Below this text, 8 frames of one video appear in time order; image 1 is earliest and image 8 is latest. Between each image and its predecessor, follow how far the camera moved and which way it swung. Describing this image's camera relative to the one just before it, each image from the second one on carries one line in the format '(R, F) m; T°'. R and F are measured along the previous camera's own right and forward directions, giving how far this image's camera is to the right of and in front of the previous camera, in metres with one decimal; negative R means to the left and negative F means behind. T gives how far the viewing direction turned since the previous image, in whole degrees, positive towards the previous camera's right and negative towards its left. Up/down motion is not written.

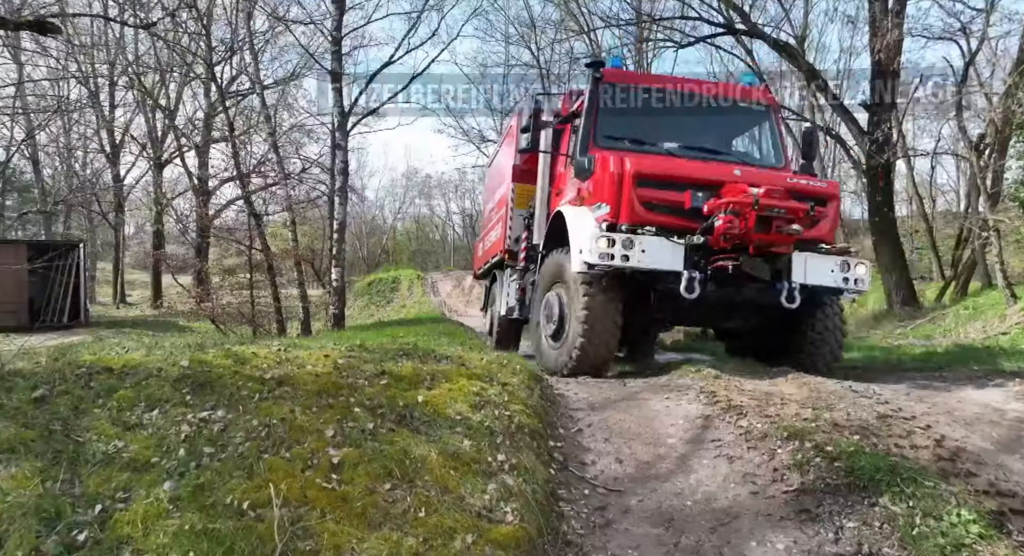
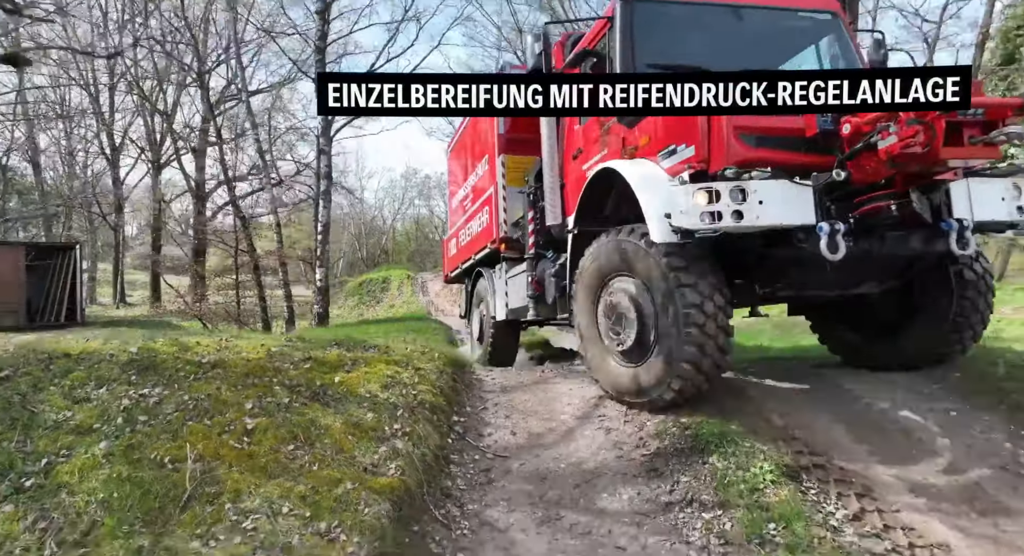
(+0.6, -0.6) m; +1°
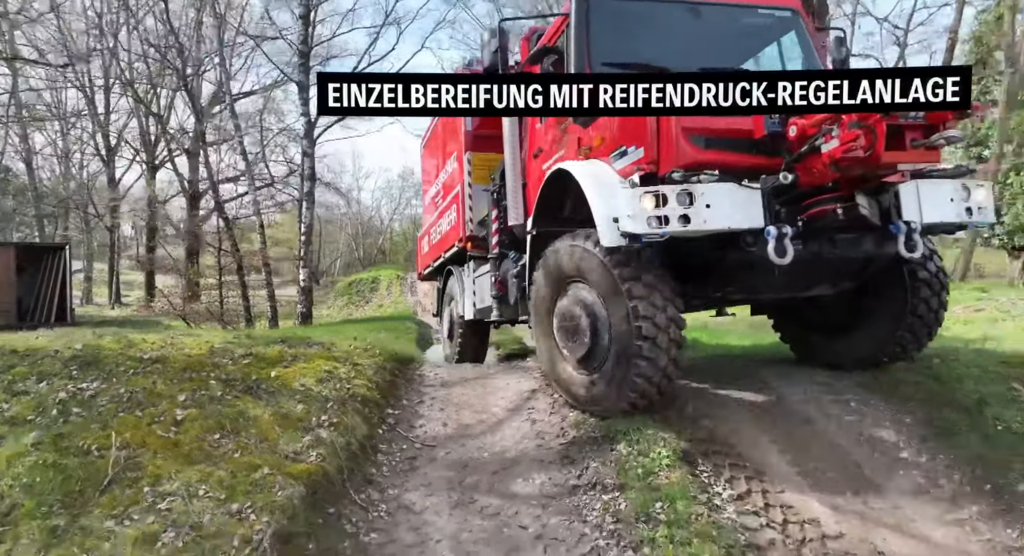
(+0.4, -0.2) m; +1°
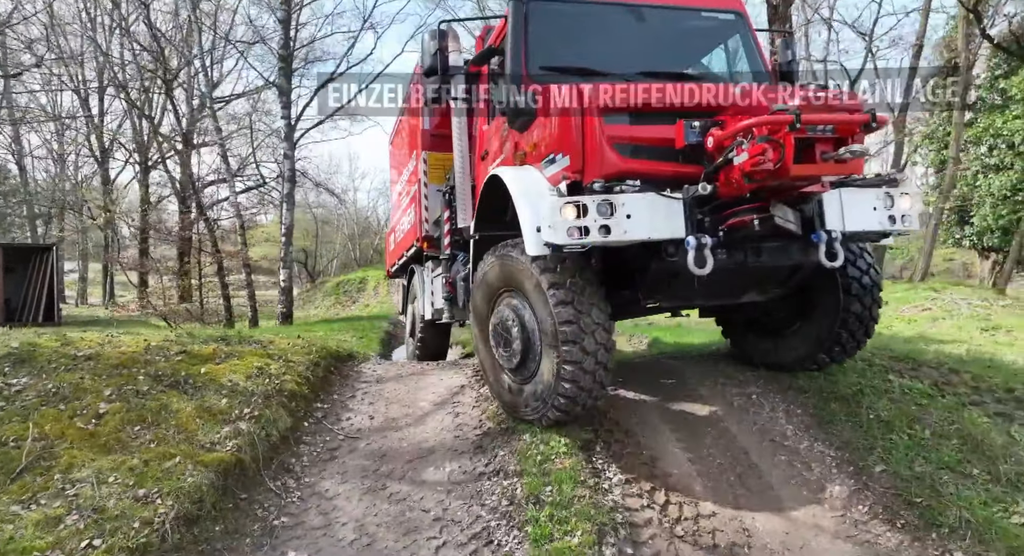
(+0.5, -0.2) m; +1°
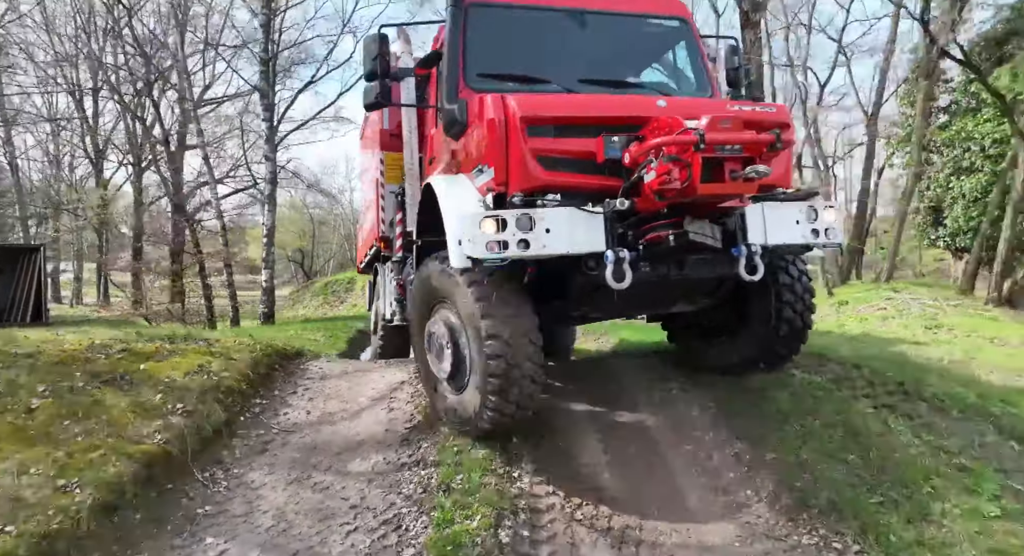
(+0.4, -0.2) m; +1°
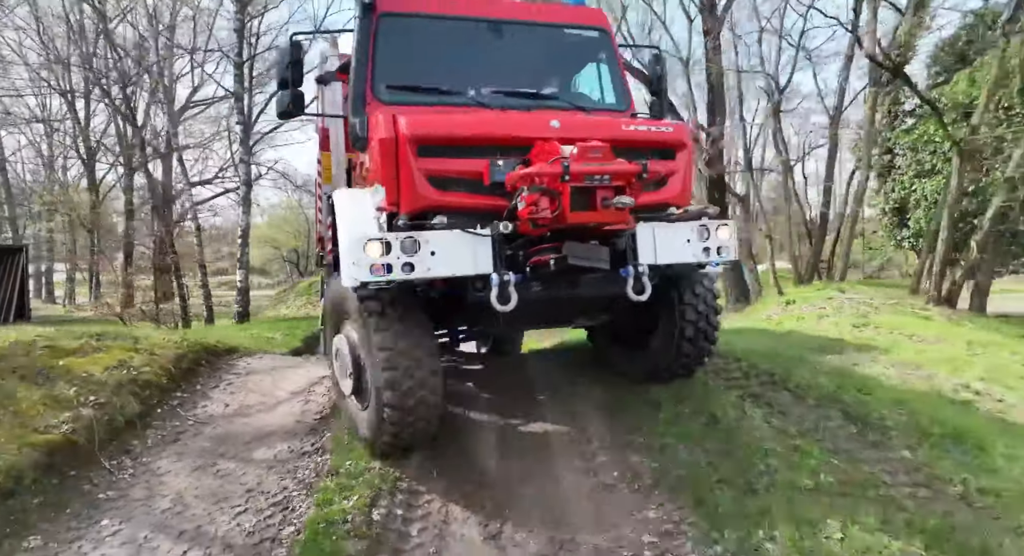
(+0.6, -0.3) m; +2°
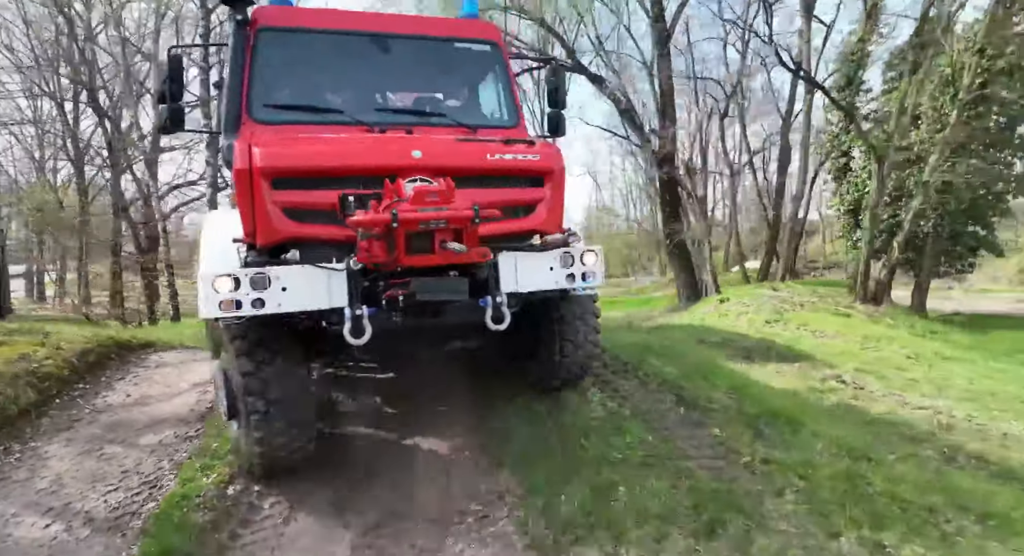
(+0.7, -0.3) m; +2°
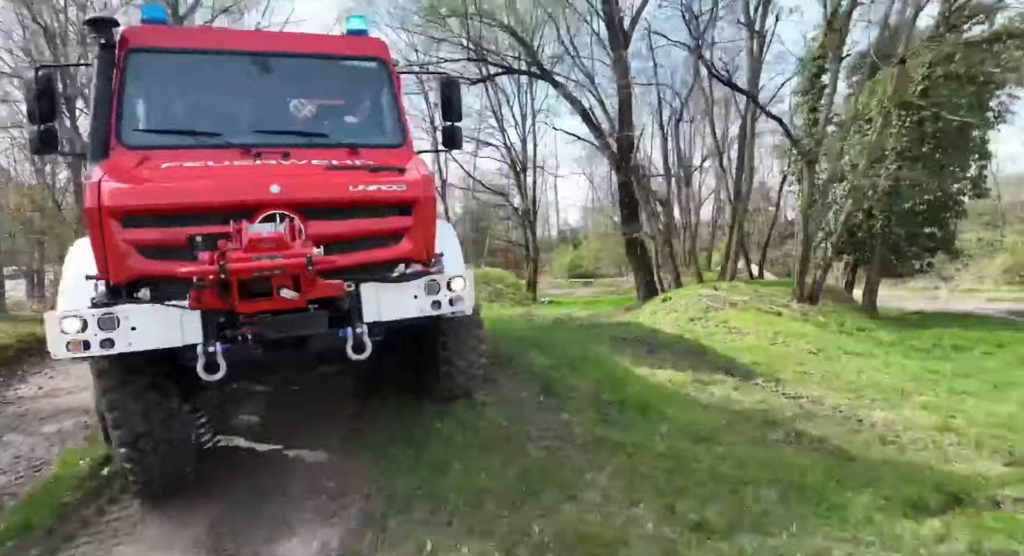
(+0.7, -0.3) m; +2°
